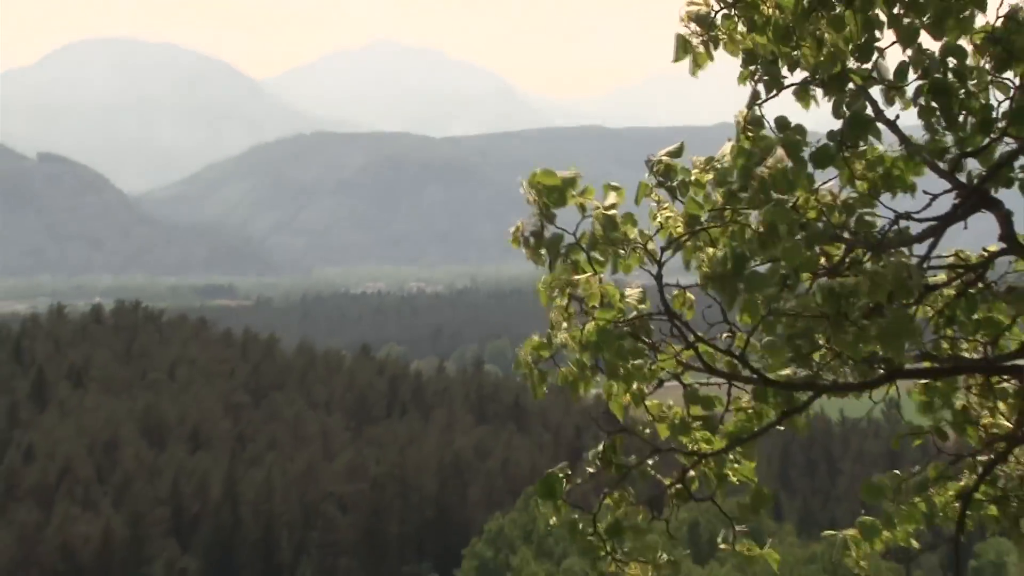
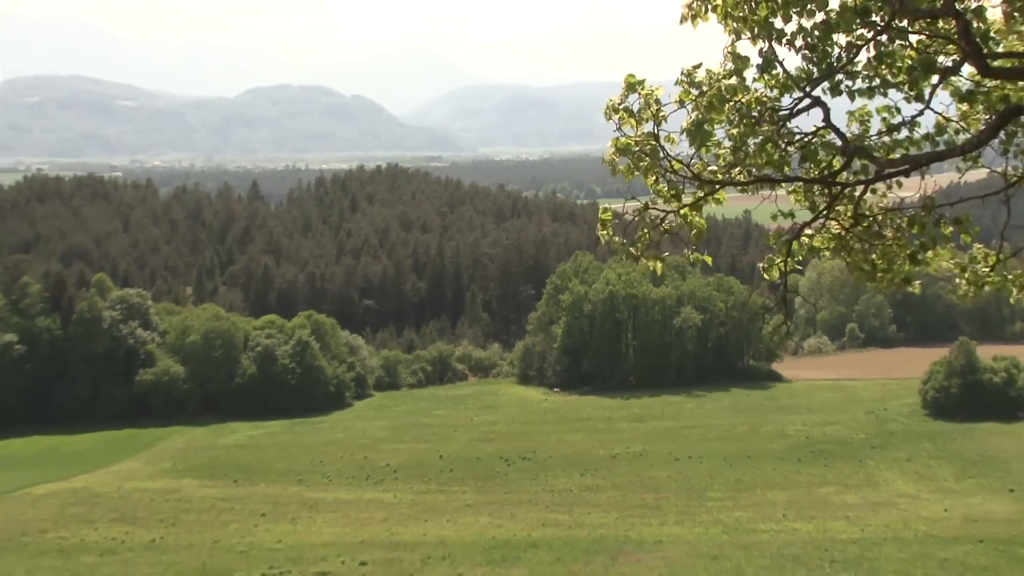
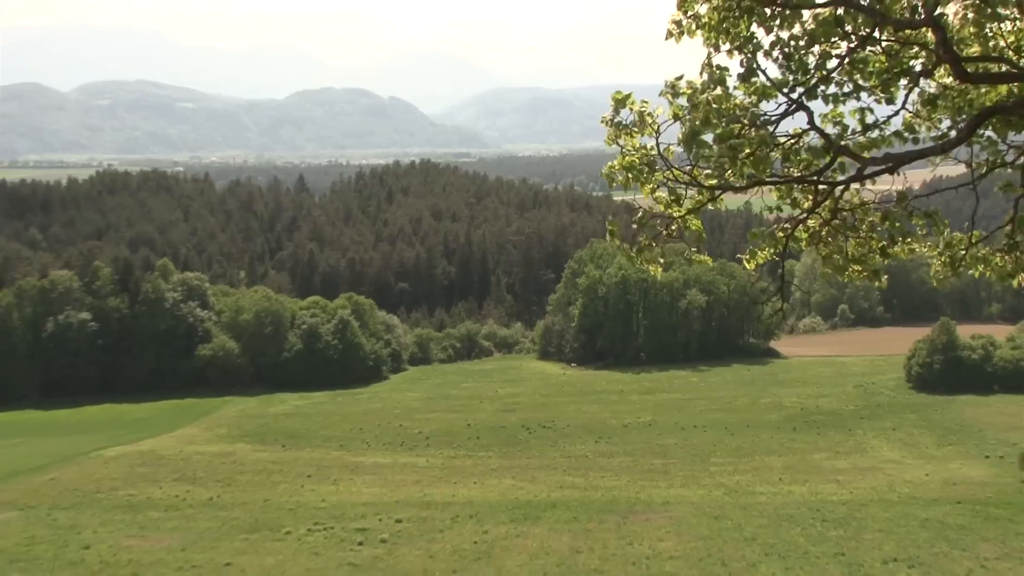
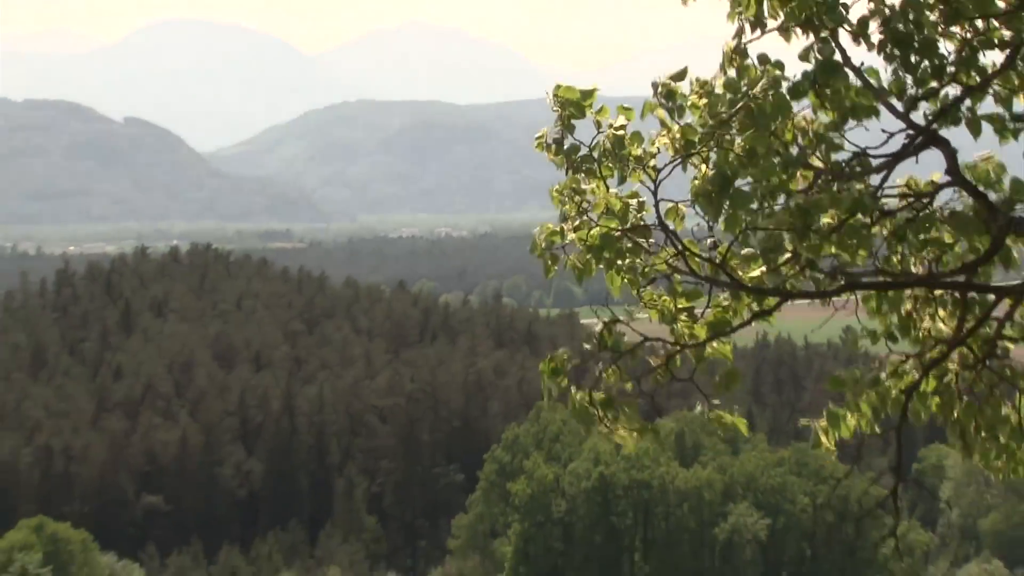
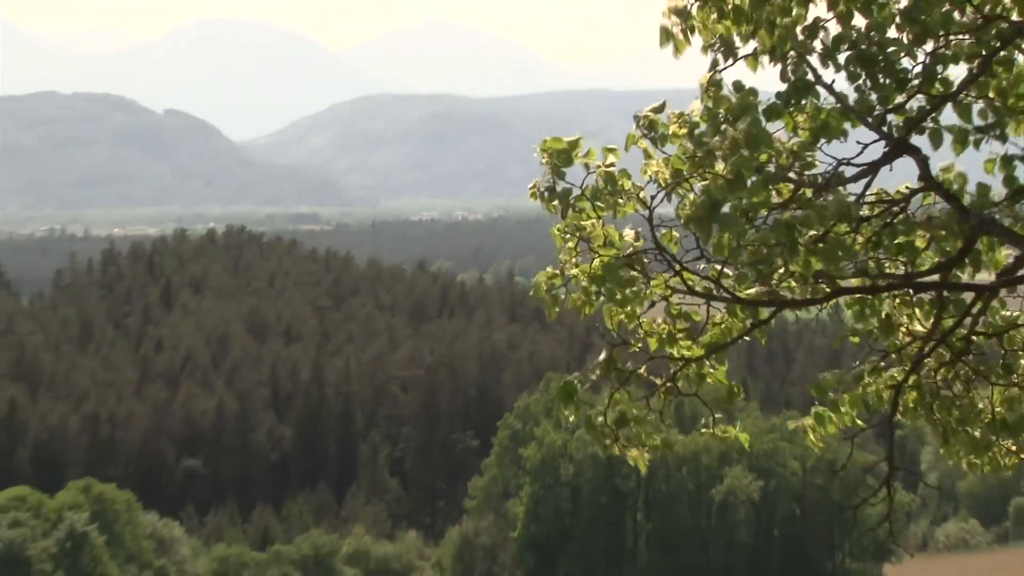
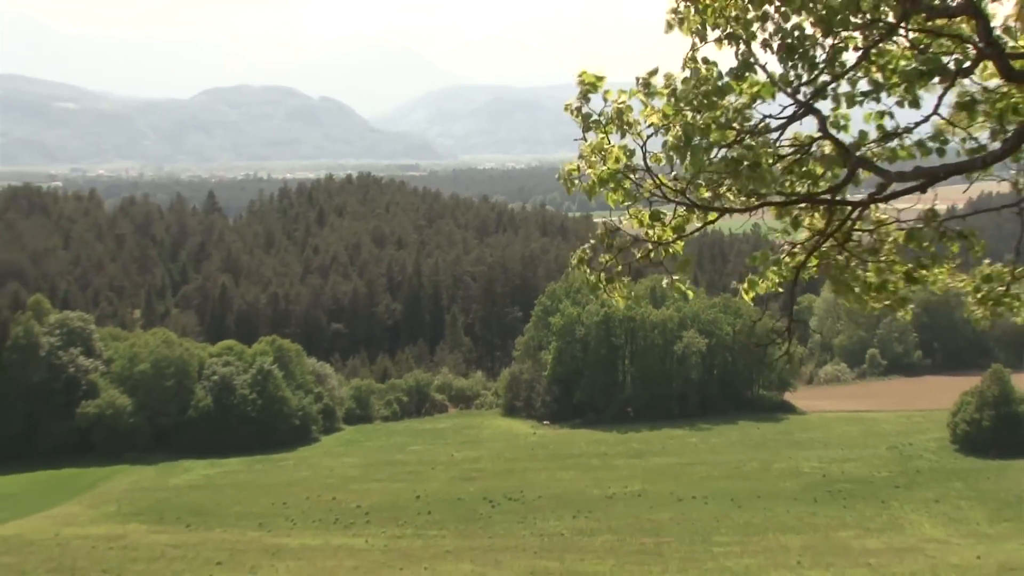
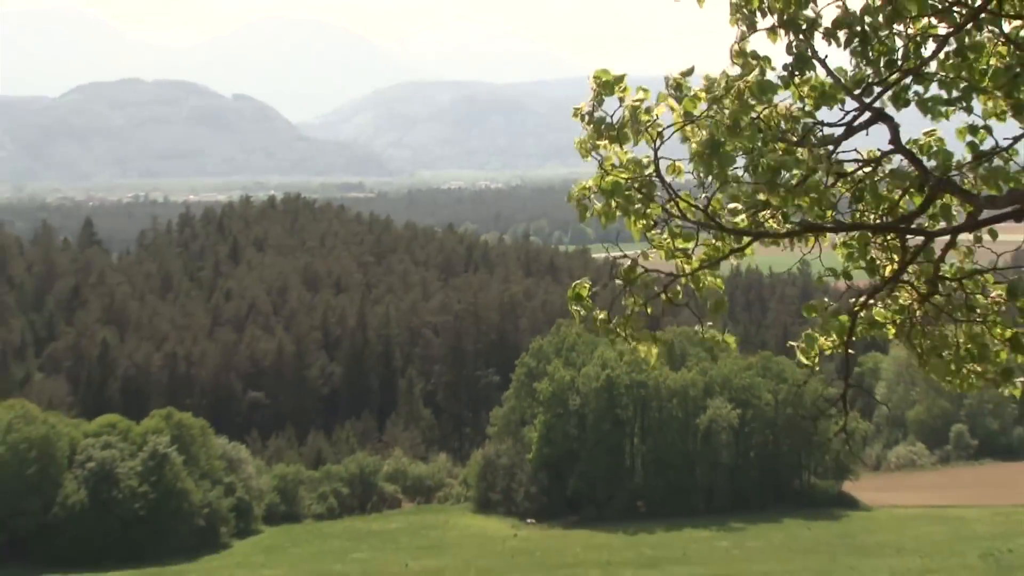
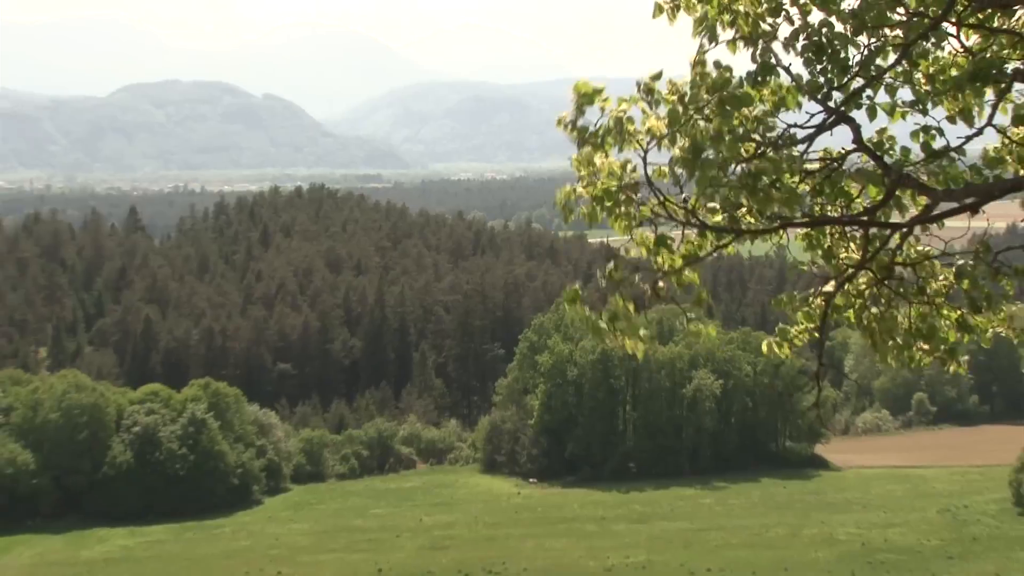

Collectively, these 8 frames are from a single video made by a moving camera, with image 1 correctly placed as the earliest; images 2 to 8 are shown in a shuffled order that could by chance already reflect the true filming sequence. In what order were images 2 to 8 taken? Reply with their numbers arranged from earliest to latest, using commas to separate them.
4, 5, 7, 8, 6, 2, 3
